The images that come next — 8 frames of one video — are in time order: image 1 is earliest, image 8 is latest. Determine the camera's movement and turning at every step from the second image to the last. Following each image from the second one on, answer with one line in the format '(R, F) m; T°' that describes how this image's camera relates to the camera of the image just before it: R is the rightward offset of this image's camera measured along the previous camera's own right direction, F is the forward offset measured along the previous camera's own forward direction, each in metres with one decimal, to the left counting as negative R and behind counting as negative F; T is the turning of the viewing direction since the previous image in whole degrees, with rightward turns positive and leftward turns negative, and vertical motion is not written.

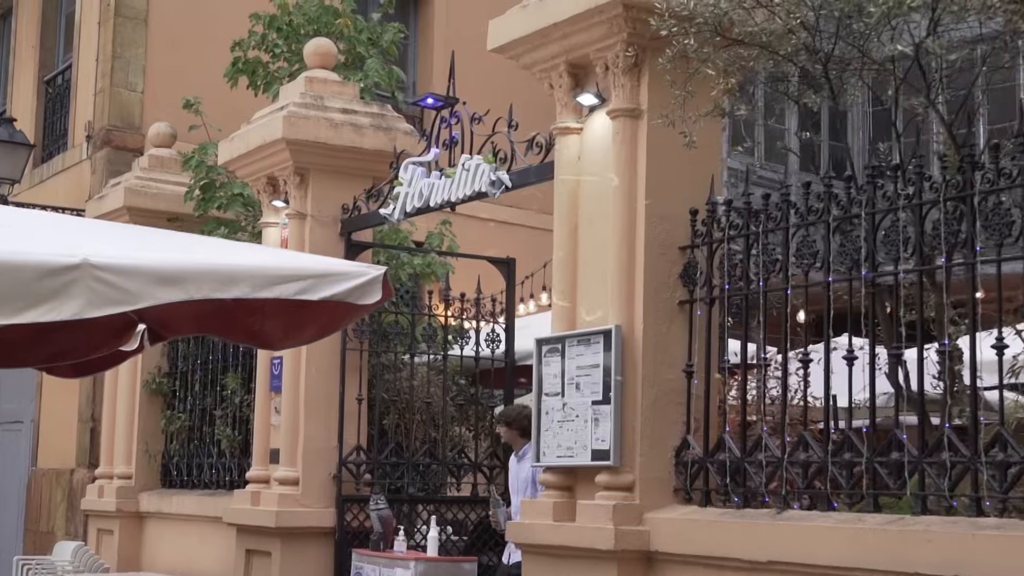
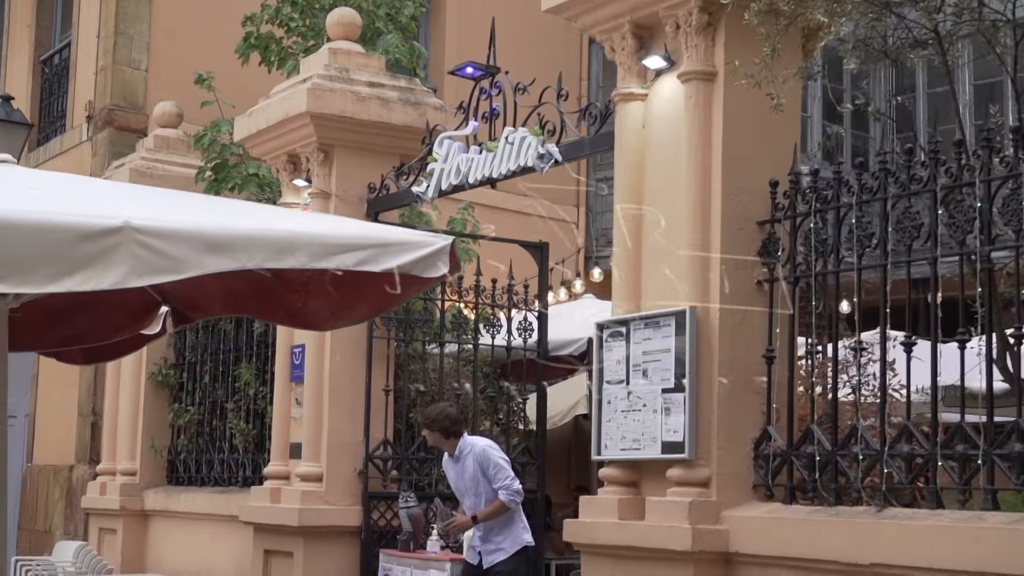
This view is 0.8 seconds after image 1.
(-0.3, +0.6) m; +1°
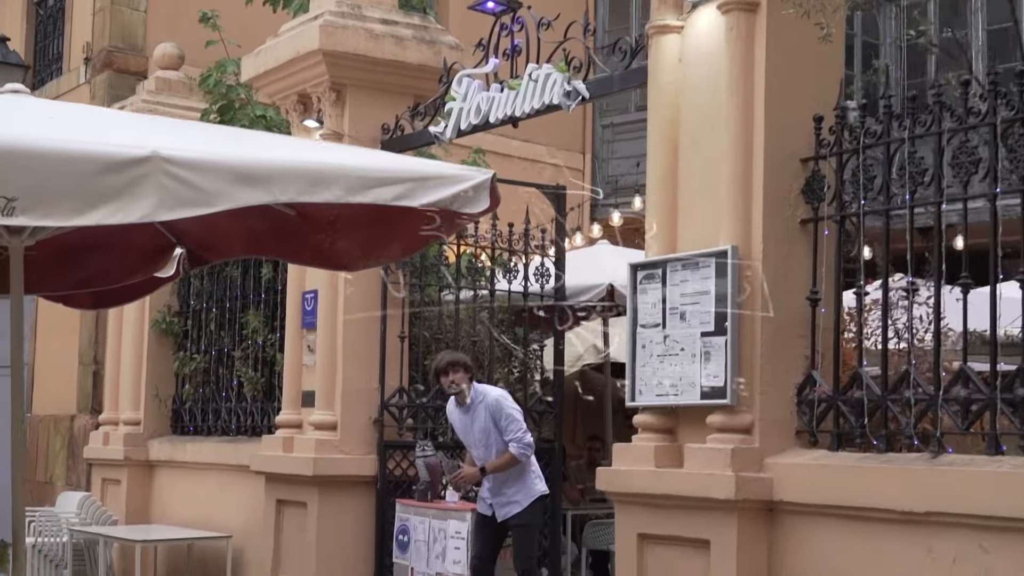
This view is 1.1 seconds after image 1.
(-0.2, +0.2) m; +1°
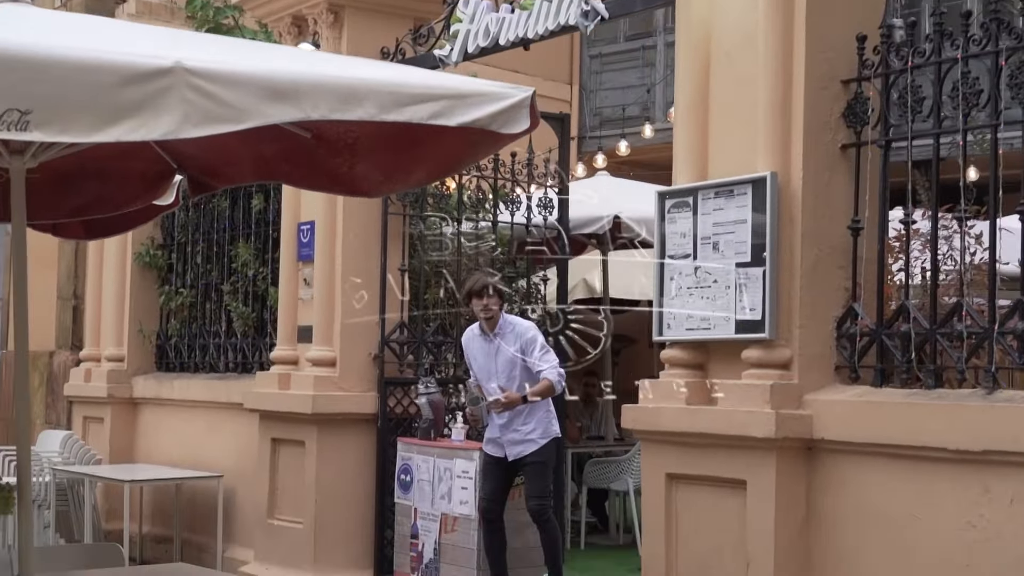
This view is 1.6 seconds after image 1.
(-0.2, +0.3) m; +1°
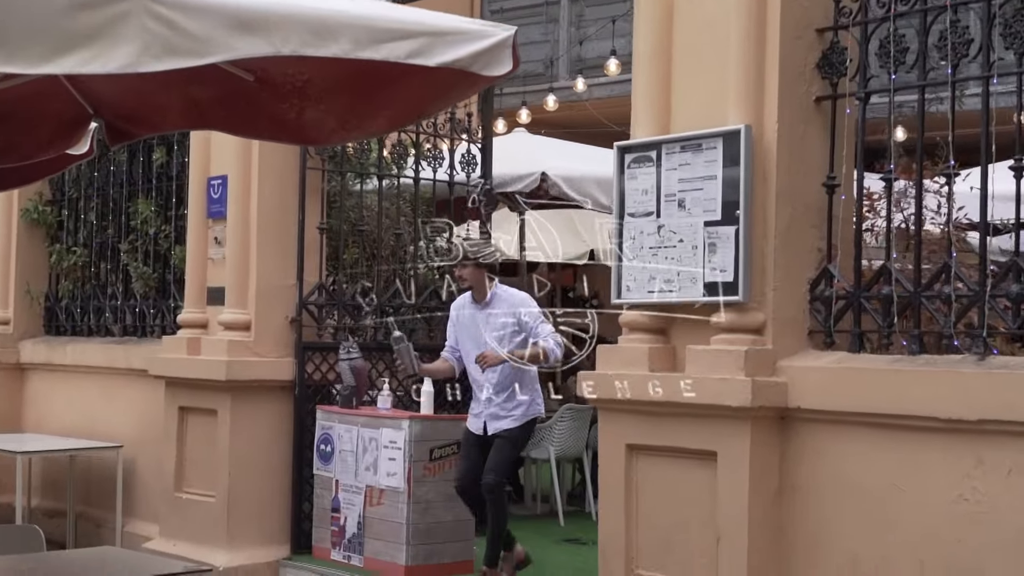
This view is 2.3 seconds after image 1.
(-0.3, +0.4) m; +5°
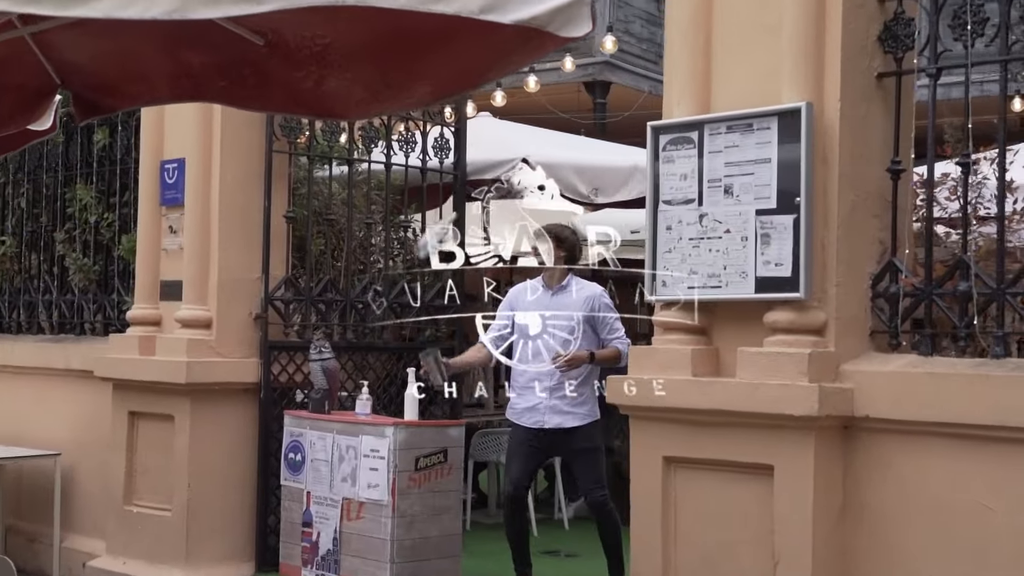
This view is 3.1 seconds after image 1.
(-0.4, +0.6) m; +4°
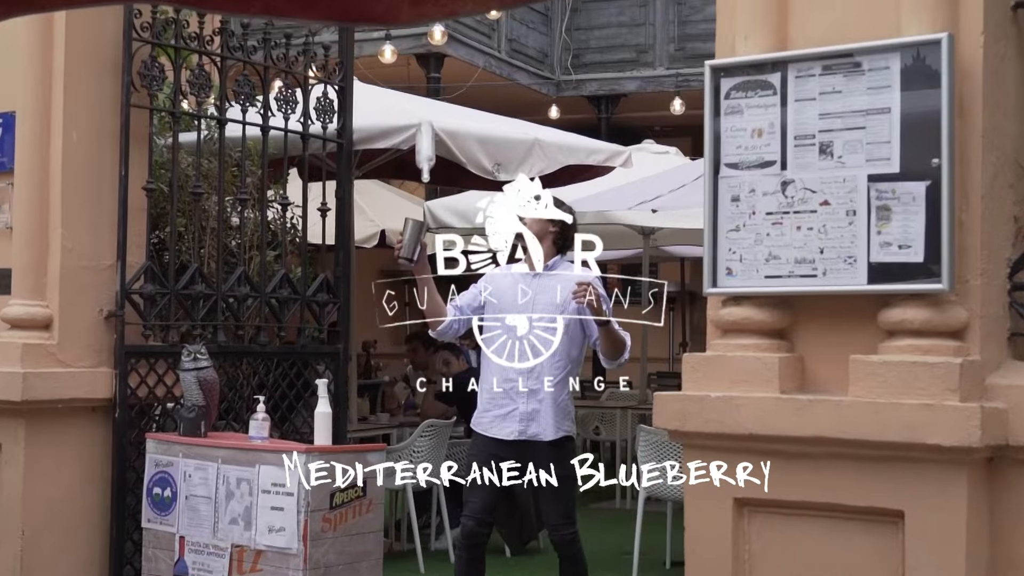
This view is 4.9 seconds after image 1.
(-0.7, +1.4) m; +10°
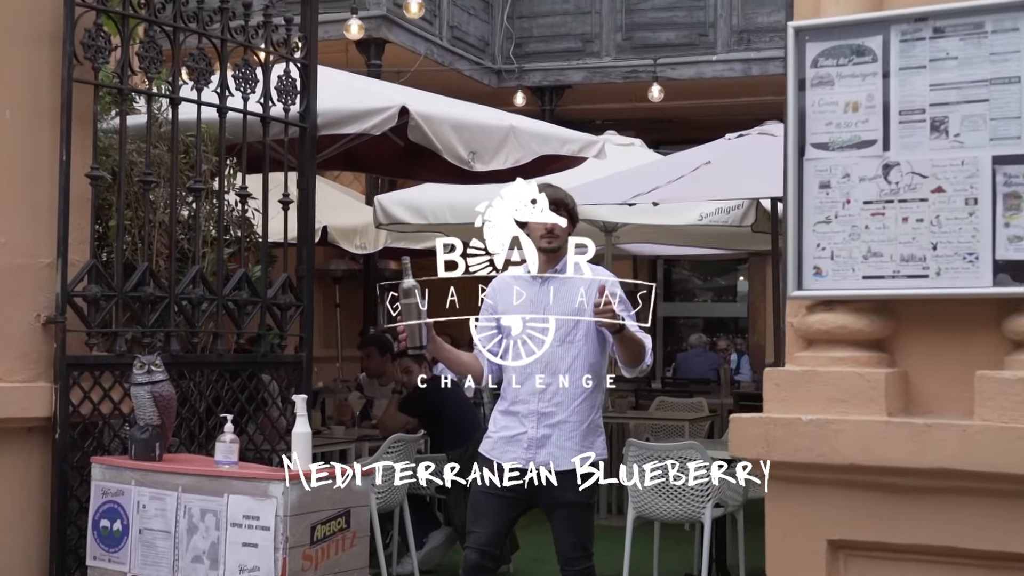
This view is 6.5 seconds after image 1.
(-0.3, +0.7) m; +4°
